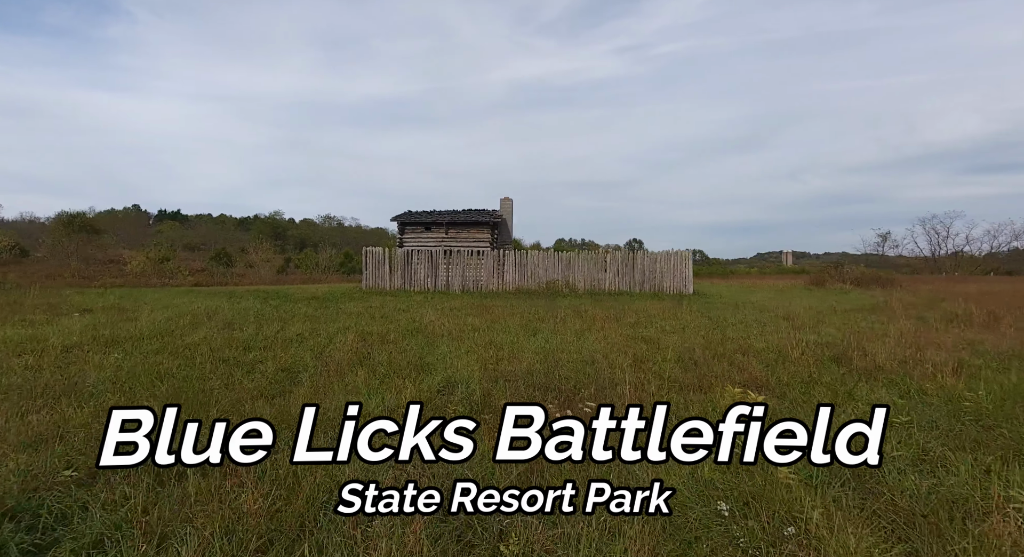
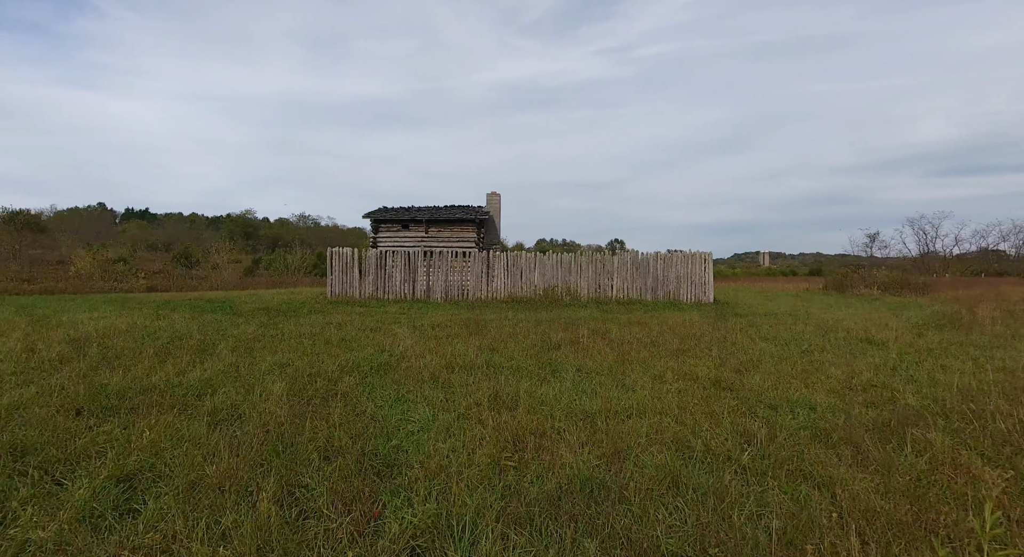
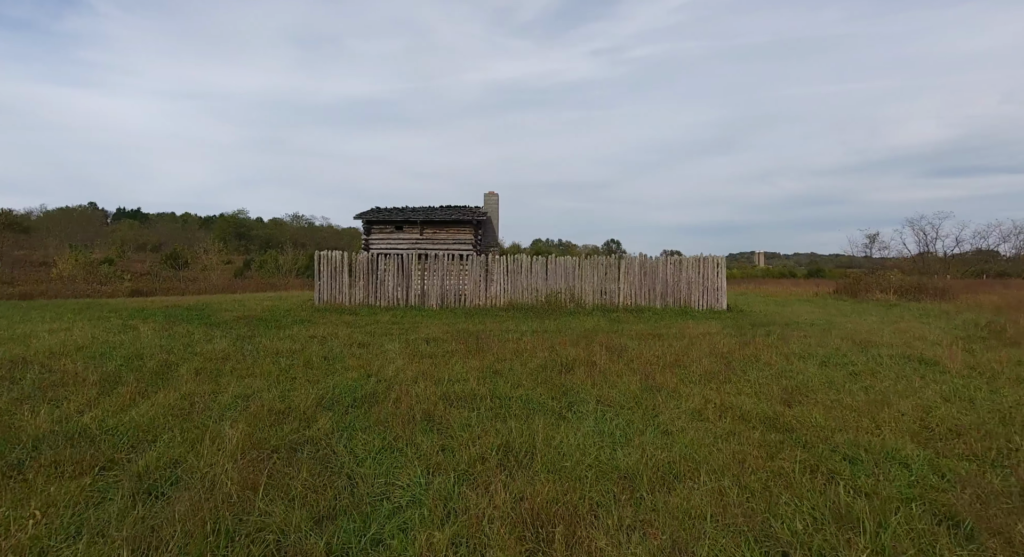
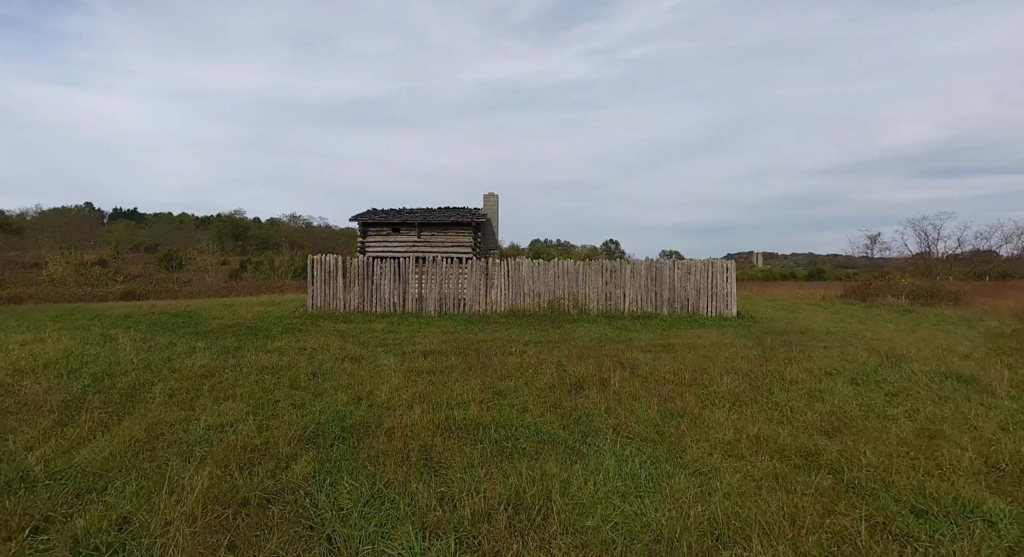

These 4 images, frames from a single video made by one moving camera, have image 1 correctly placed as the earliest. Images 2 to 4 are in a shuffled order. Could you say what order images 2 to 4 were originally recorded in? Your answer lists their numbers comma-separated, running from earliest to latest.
2, 3, 4
